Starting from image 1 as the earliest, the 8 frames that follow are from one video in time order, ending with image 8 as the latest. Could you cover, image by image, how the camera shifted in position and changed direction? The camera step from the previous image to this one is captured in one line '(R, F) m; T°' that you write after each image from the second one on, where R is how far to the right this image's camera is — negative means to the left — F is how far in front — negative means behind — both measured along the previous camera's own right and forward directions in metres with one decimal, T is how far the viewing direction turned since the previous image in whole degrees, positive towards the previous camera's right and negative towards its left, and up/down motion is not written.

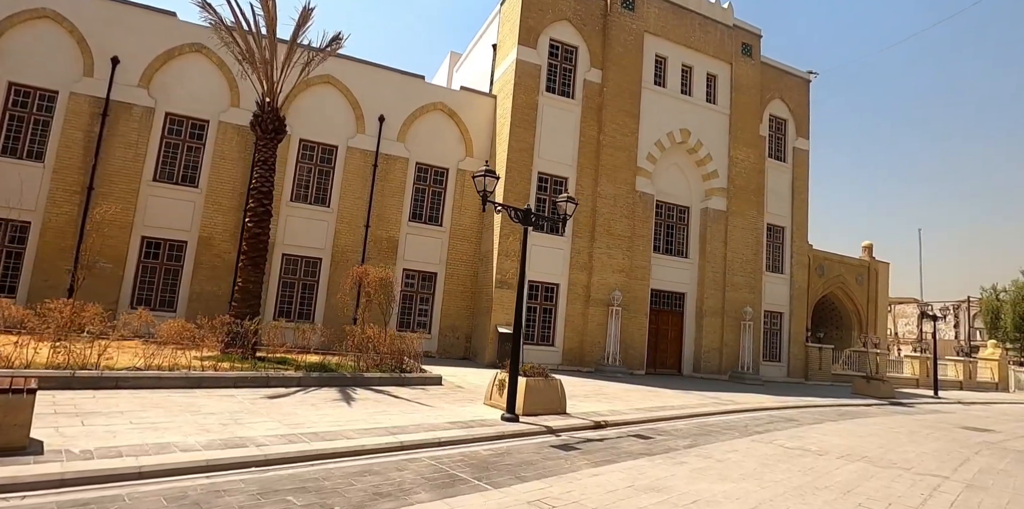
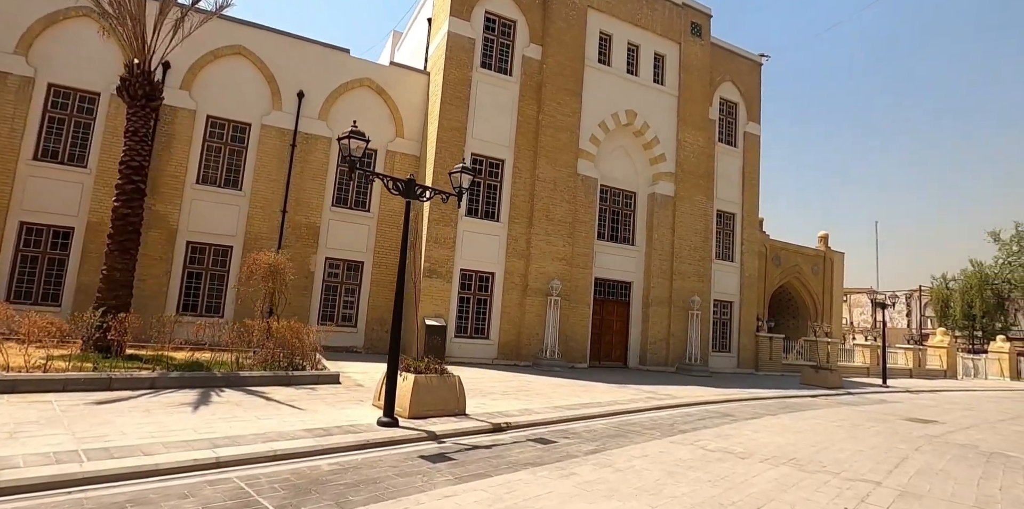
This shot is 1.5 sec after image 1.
(+1.3, +1.3) m; +3°
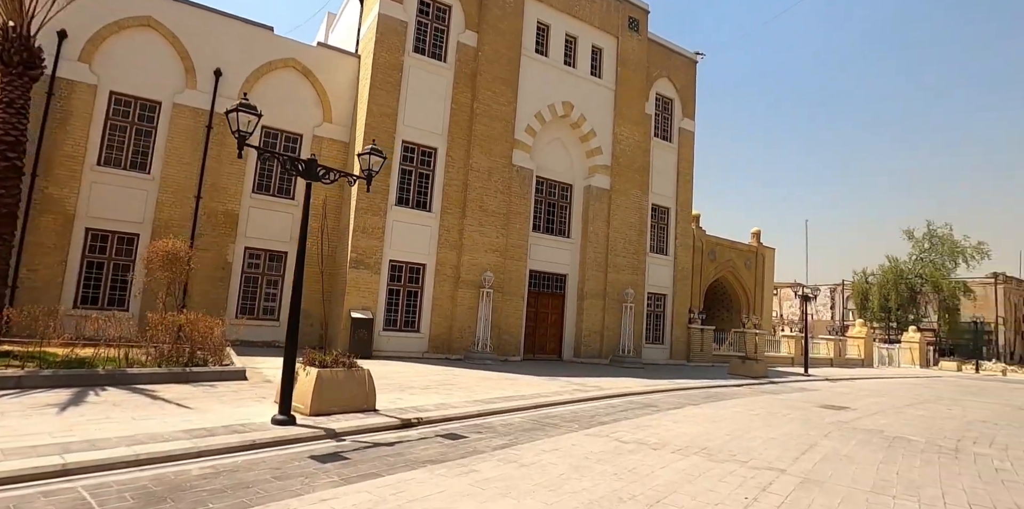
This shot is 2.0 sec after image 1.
(+0.5, +0.3) m; +5°
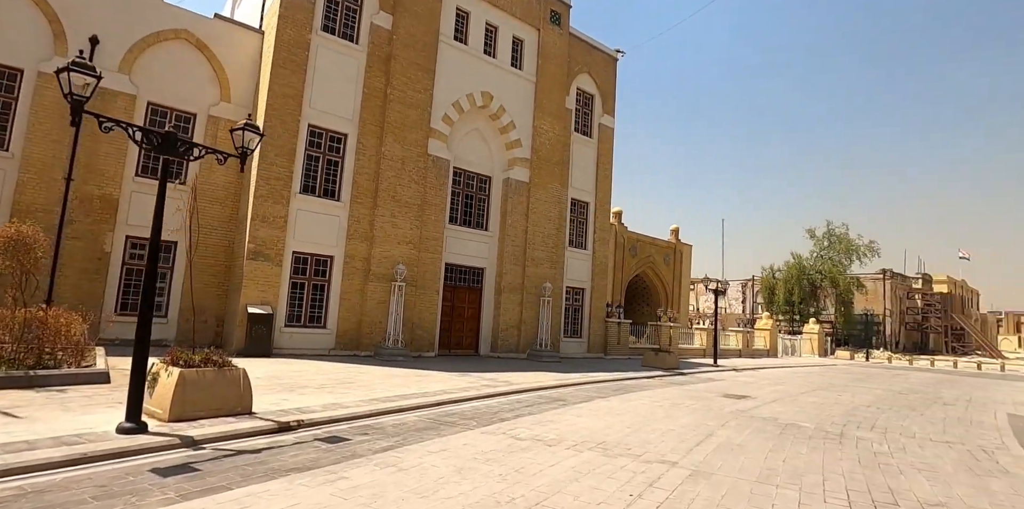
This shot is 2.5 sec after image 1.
(+0.5, +0.4) m; +7°
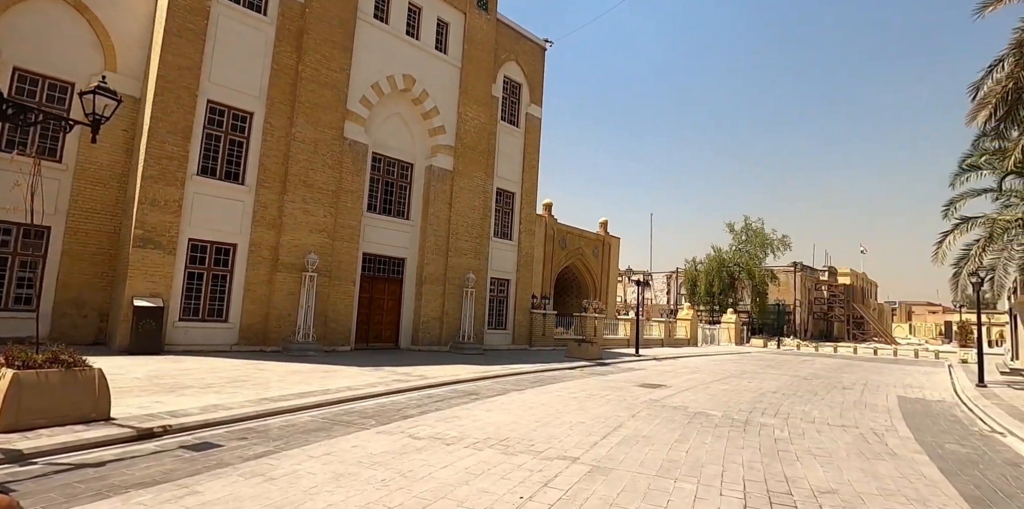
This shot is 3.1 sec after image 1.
(+0.5, +0.4) m; +7°
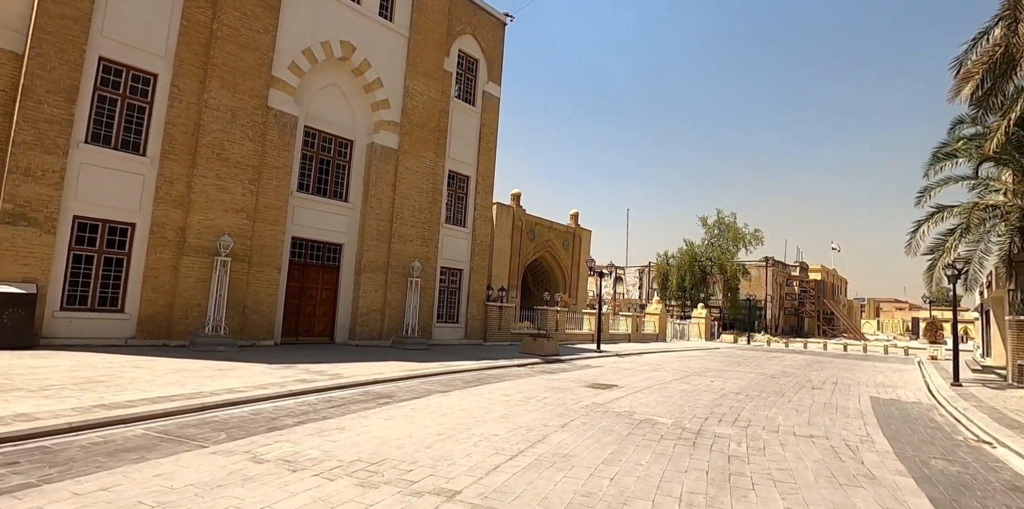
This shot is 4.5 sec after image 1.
(+1.0, +1.5) m; +2°
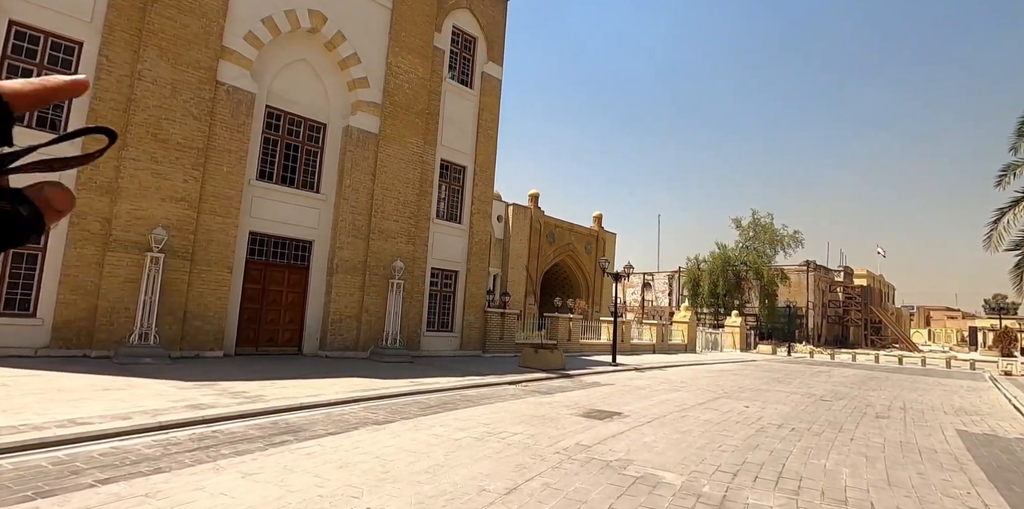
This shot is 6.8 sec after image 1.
(+1.0, +2.4) m; -3°
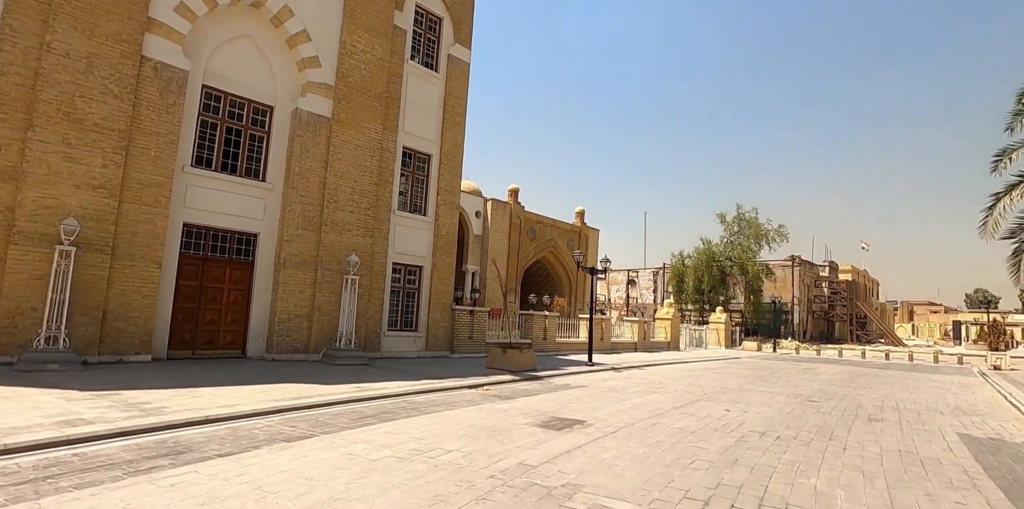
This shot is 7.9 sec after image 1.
(+0.6, +1.1) m; +1°
